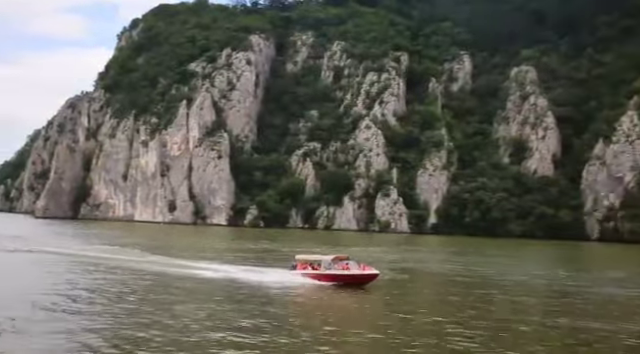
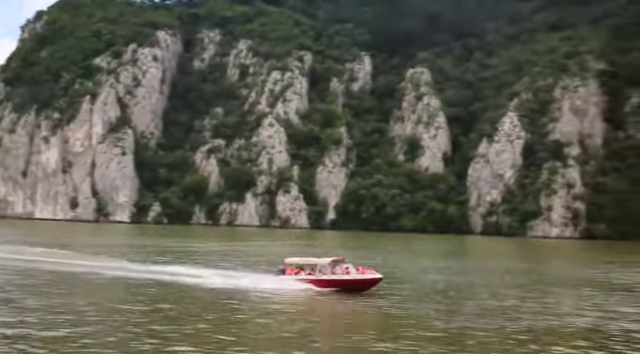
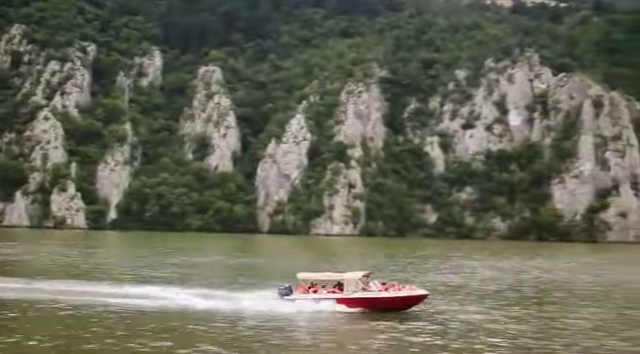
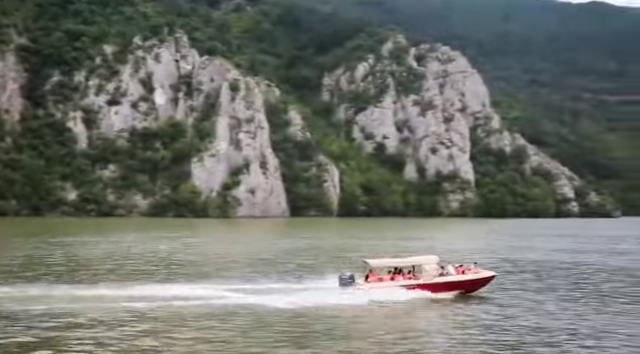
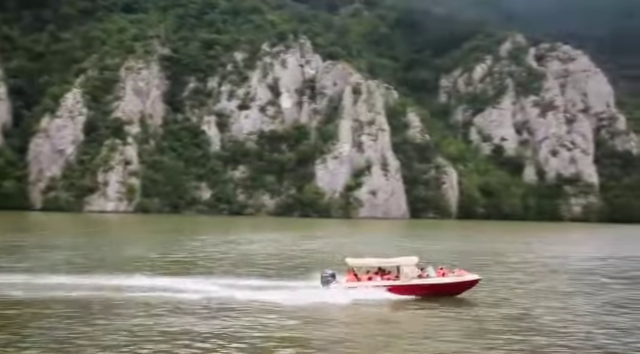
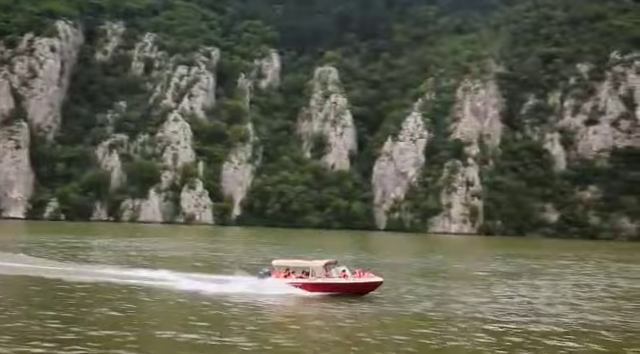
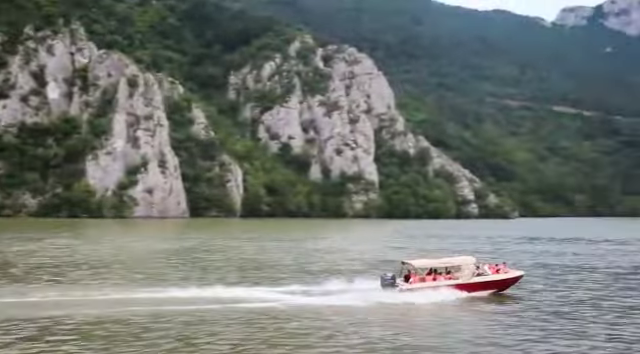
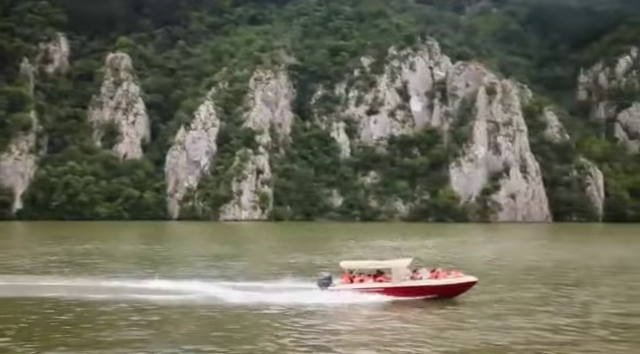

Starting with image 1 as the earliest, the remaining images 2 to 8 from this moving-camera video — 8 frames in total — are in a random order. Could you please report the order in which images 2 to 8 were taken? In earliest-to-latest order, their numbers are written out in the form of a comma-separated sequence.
2, 6, 3, 8, 5, 4, 7
